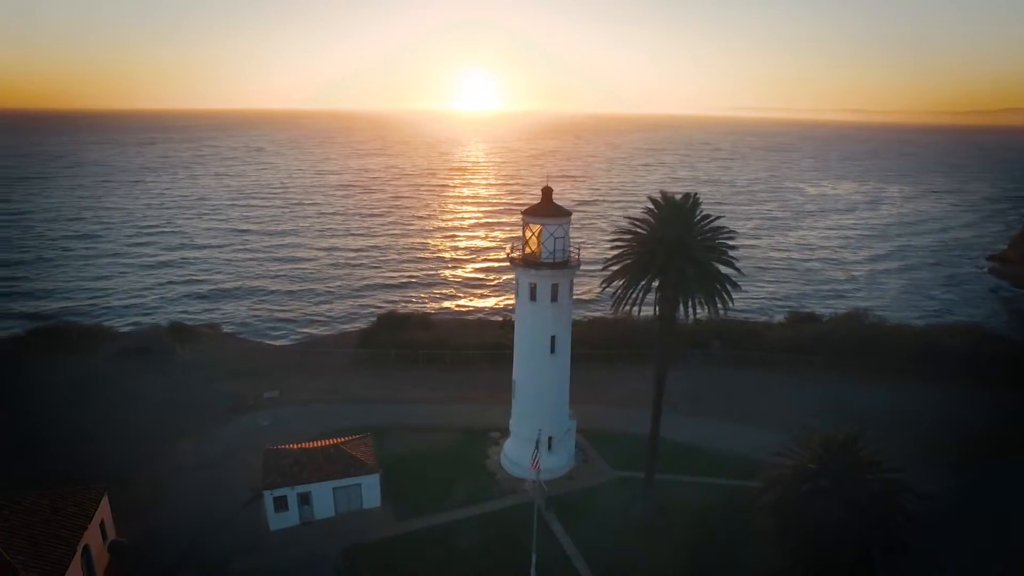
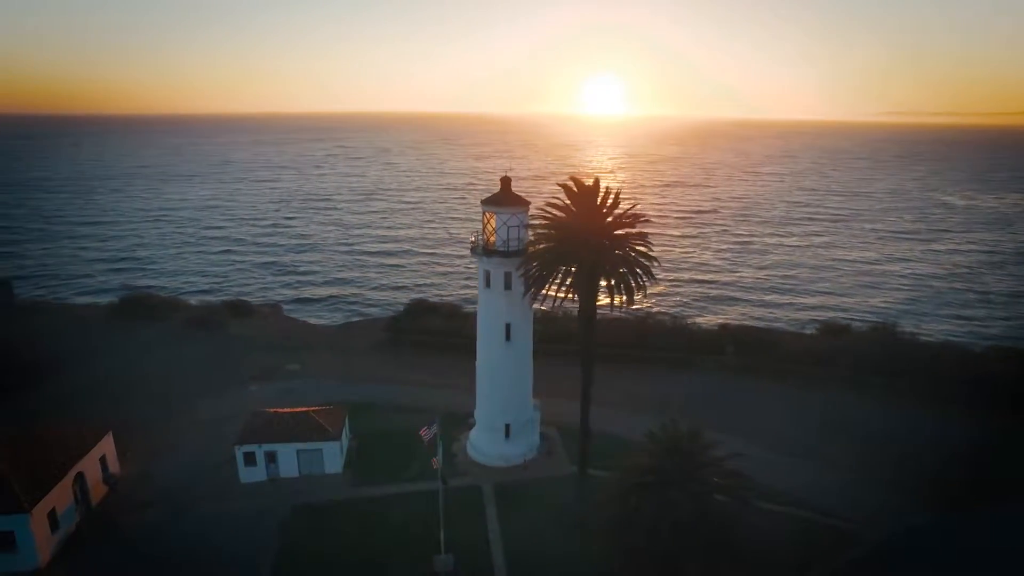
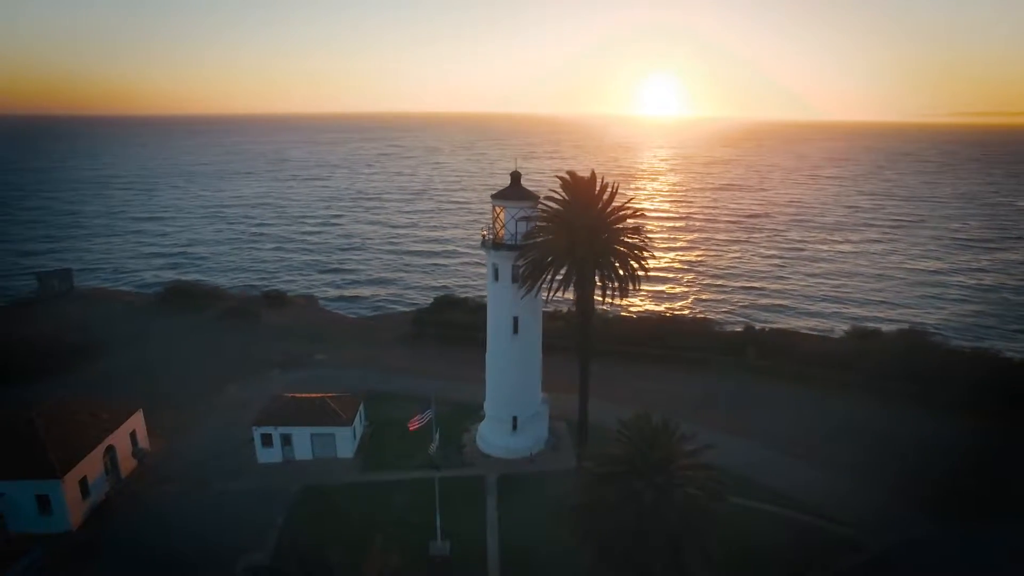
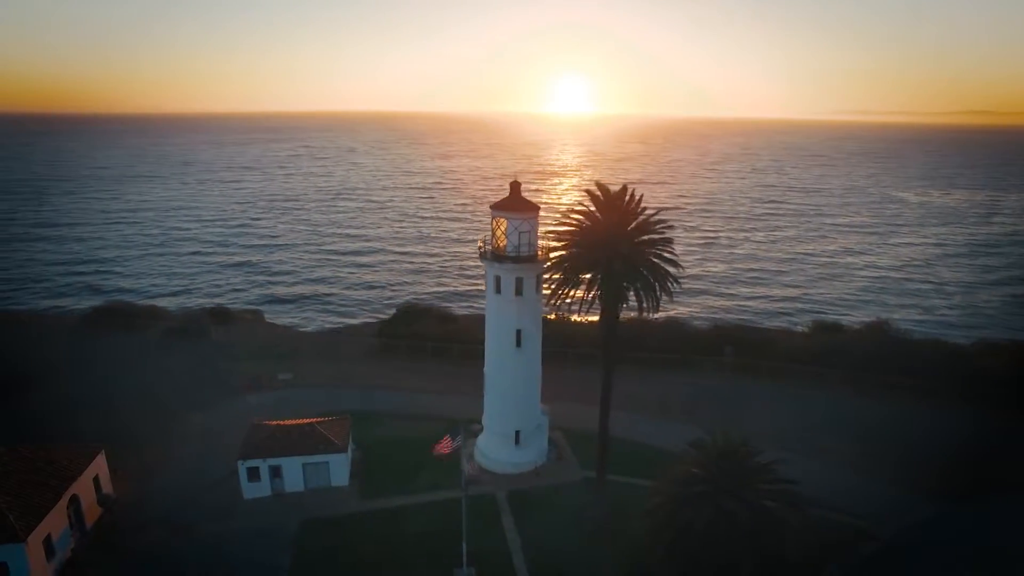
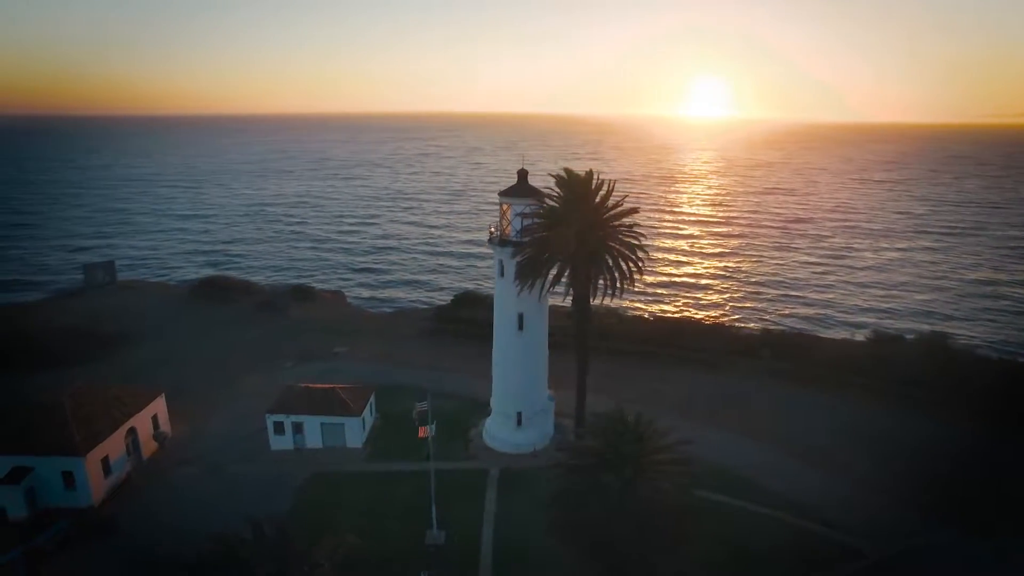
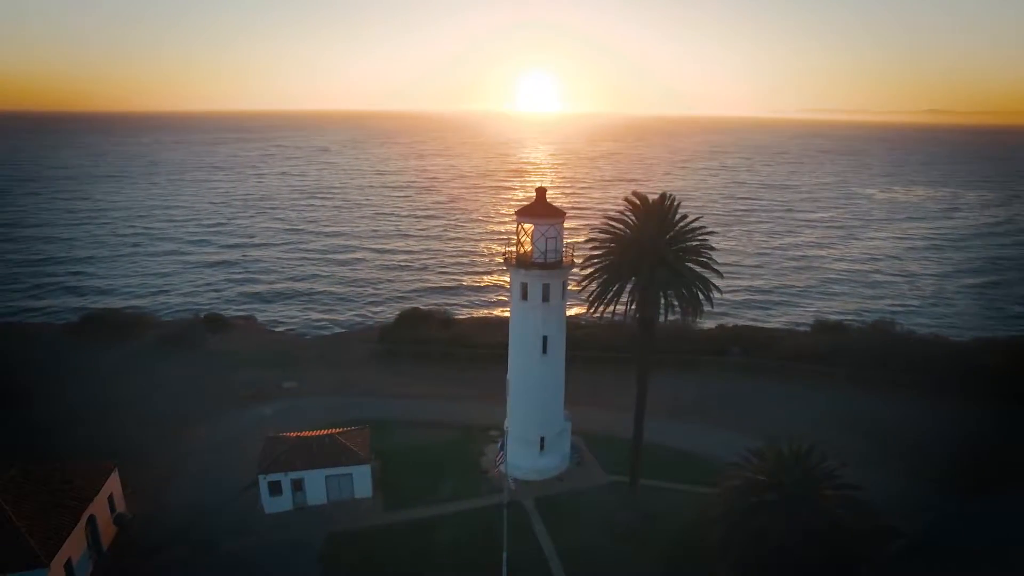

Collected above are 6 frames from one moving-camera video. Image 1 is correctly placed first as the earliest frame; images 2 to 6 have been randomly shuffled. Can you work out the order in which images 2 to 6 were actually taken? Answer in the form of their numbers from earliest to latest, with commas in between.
6, 4, 2, 3, 5
